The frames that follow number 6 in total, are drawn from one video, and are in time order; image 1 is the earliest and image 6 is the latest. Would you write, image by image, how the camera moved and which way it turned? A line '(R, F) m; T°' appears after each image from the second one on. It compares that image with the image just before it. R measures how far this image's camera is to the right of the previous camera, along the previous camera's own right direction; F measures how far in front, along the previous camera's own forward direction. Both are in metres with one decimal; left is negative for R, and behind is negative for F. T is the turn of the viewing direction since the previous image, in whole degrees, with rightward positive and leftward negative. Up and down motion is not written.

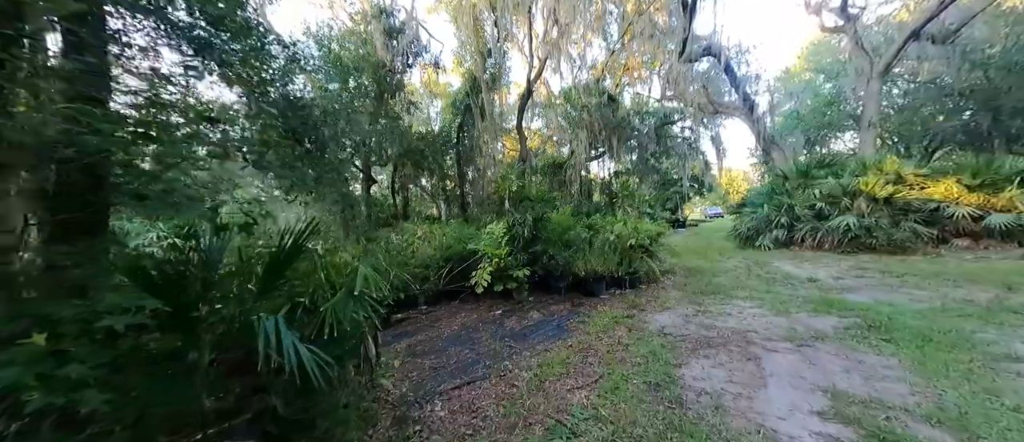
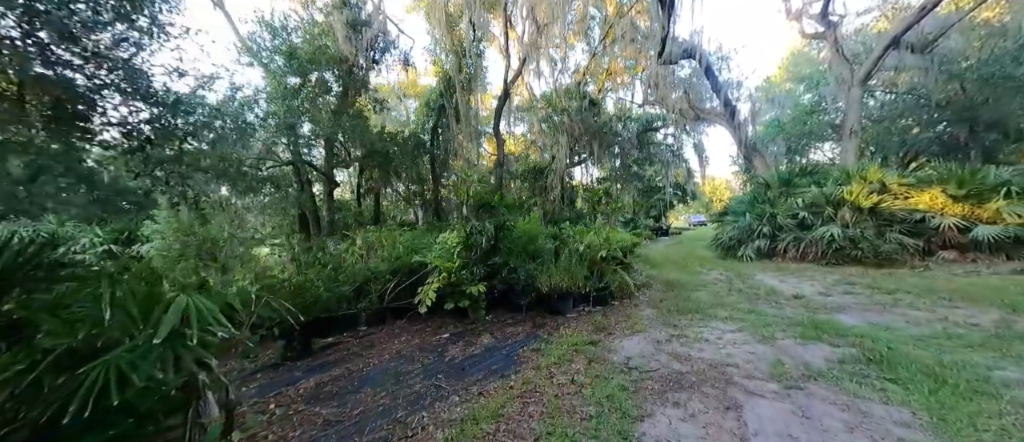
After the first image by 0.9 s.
(+0.3, +0.5) m; +2°
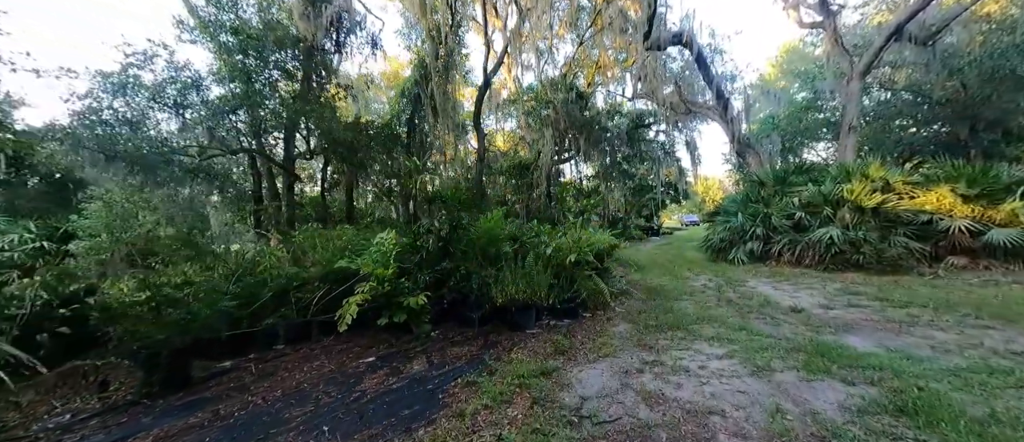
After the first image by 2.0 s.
(+0.4, +0.6) m; +1°
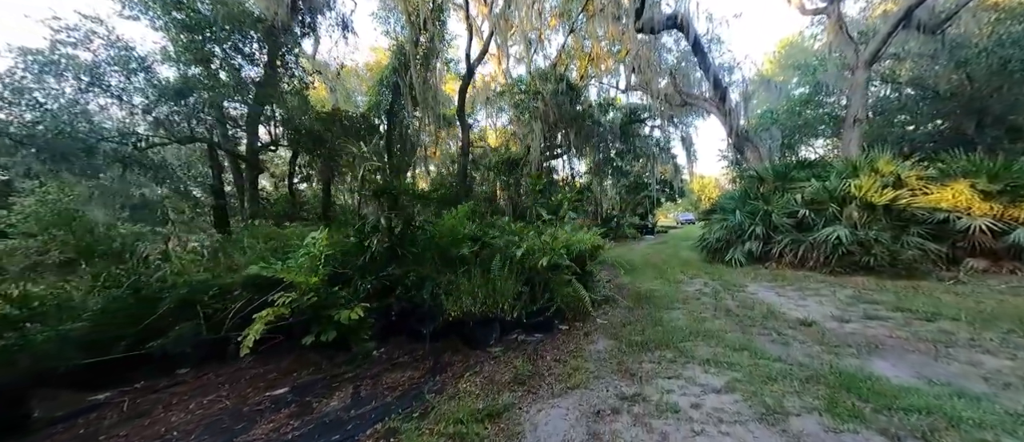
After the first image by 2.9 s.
(+0.3, +0.5) m; +1°
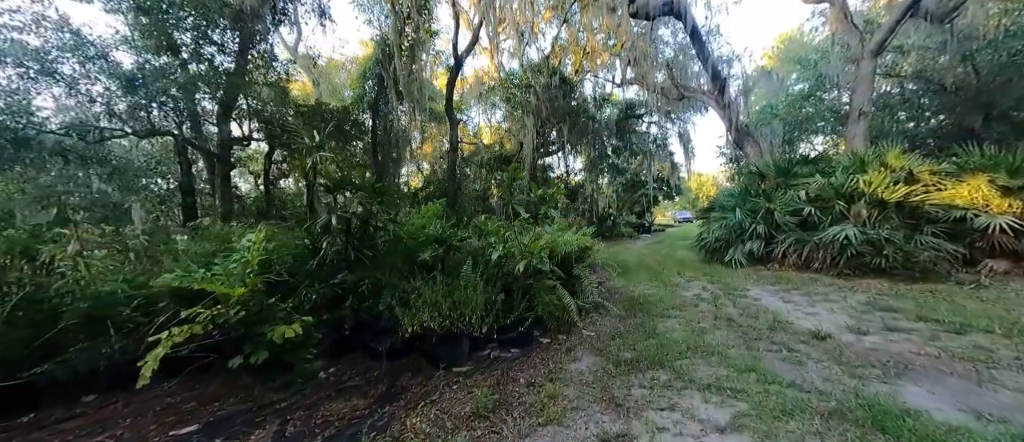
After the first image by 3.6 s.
(+0.2, +0.3) m; 0°
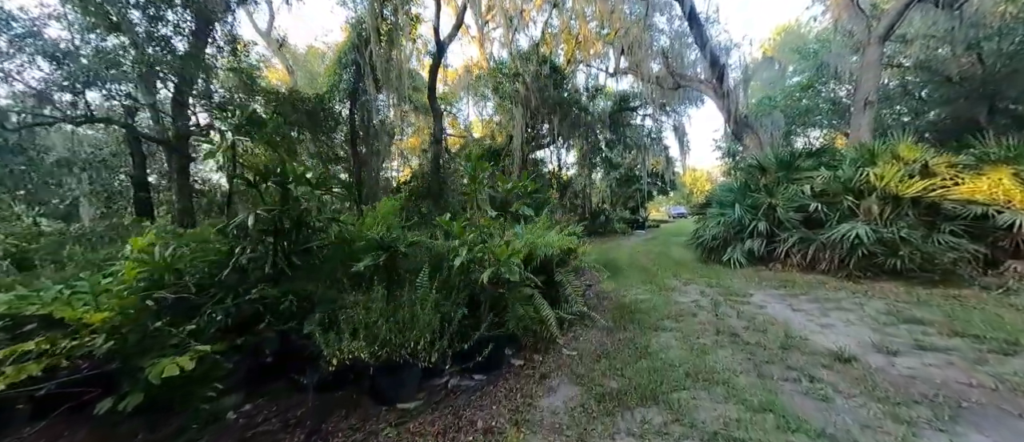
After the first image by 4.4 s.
(+0.2, +0.4) m; +1°
